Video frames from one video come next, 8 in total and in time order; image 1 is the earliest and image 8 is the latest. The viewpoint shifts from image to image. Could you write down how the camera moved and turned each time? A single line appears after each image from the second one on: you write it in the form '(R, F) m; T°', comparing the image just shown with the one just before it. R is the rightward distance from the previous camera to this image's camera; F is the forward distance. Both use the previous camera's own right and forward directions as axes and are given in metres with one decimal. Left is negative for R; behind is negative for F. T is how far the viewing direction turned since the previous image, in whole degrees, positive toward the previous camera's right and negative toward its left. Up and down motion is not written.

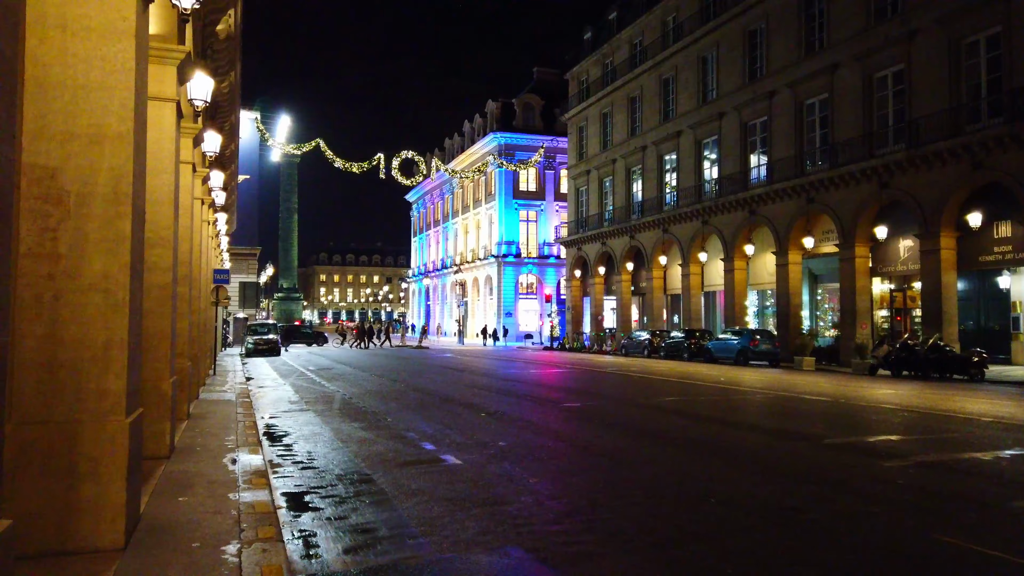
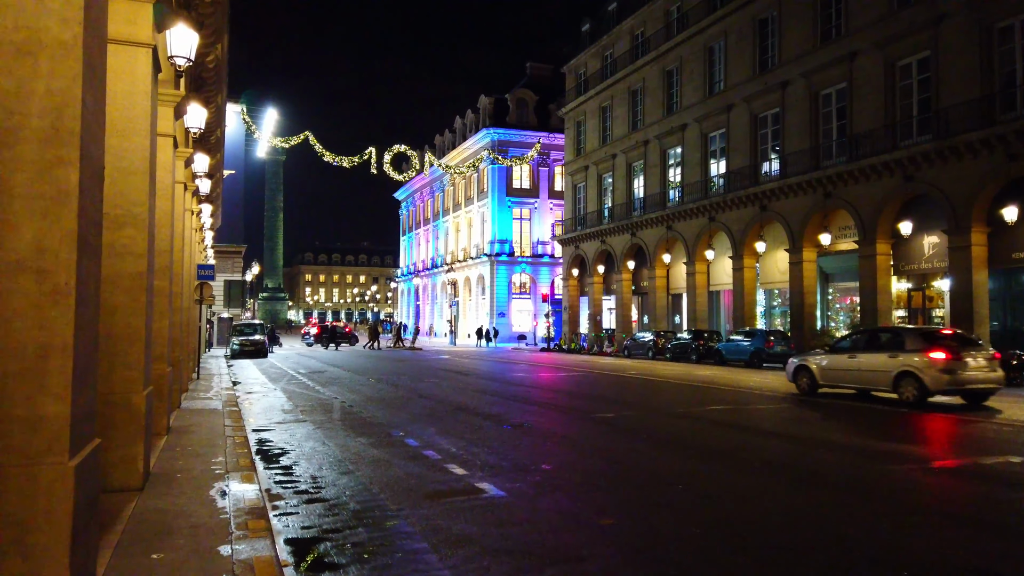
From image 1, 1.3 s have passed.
(-0.6, +1.6) m; +1°
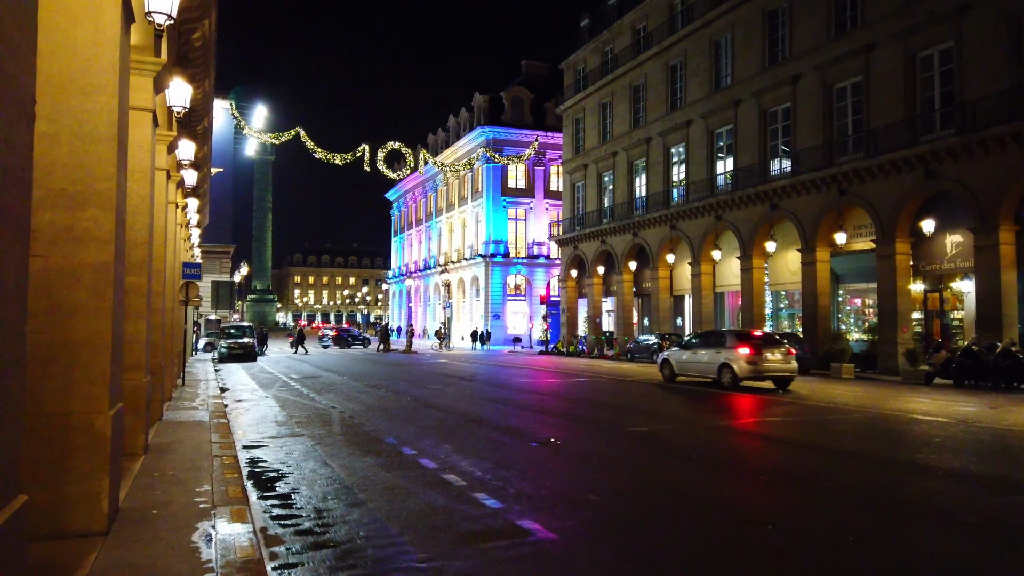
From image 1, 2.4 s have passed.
(-0.5, +1.3) m; +1°
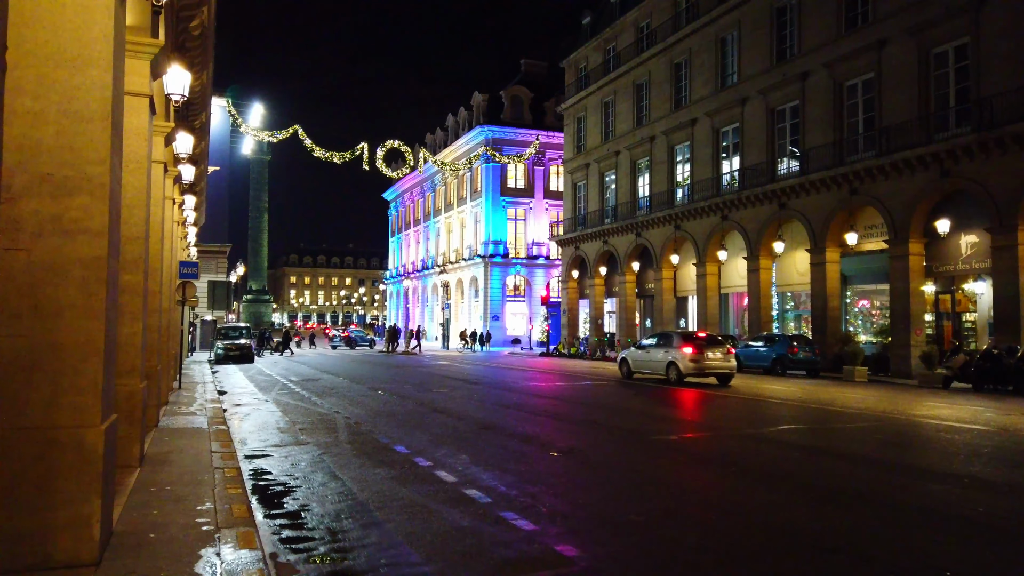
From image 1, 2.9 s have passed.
(-0.3, +0.6) m; 0°
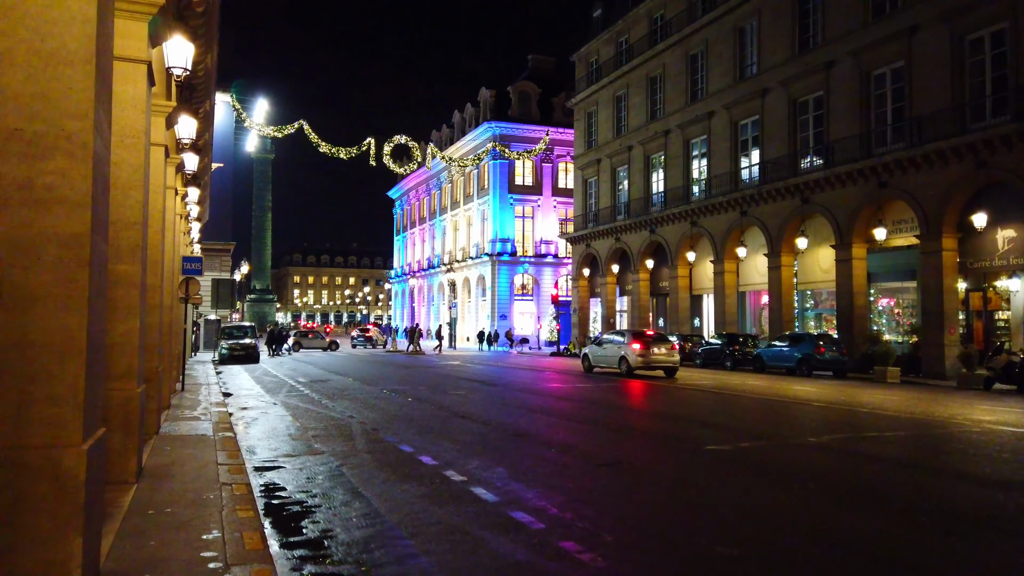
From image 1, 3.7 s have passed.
(-0.4, +1.0) m; 0°
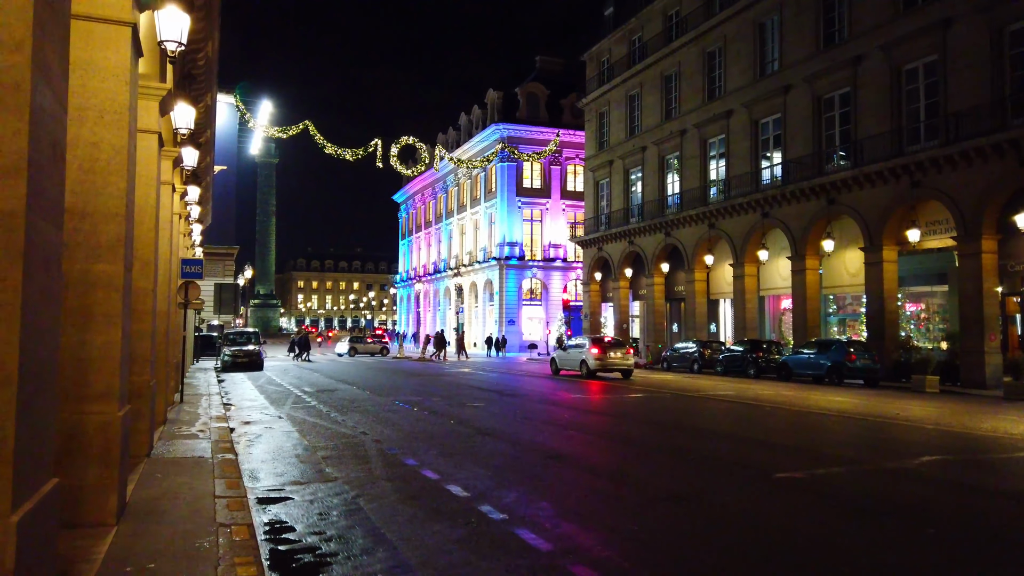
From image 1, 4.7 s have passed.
(-0.4, +1.2) m; 0°
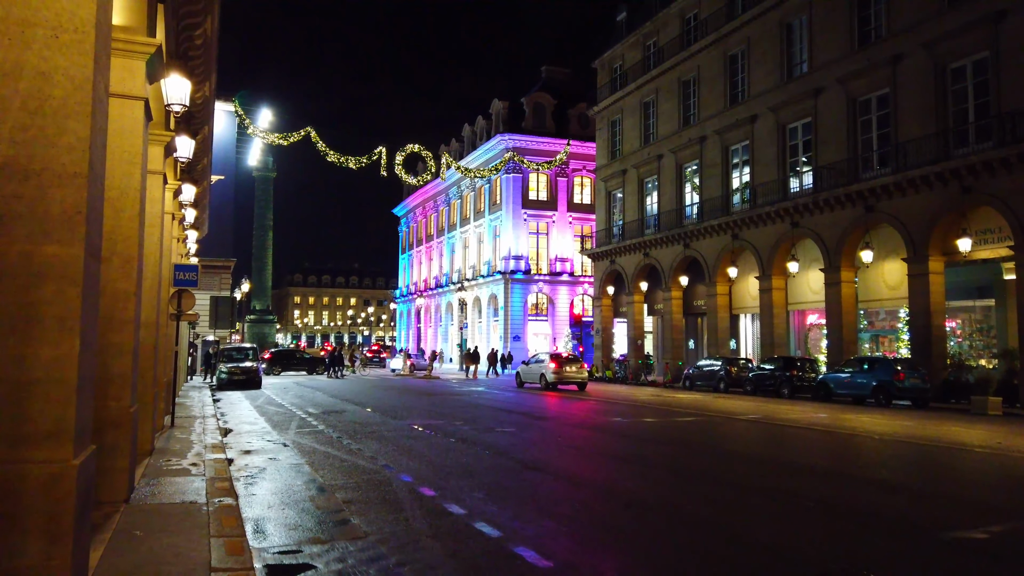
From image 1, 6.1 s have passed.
(-0.7, +1.9) m; 0°
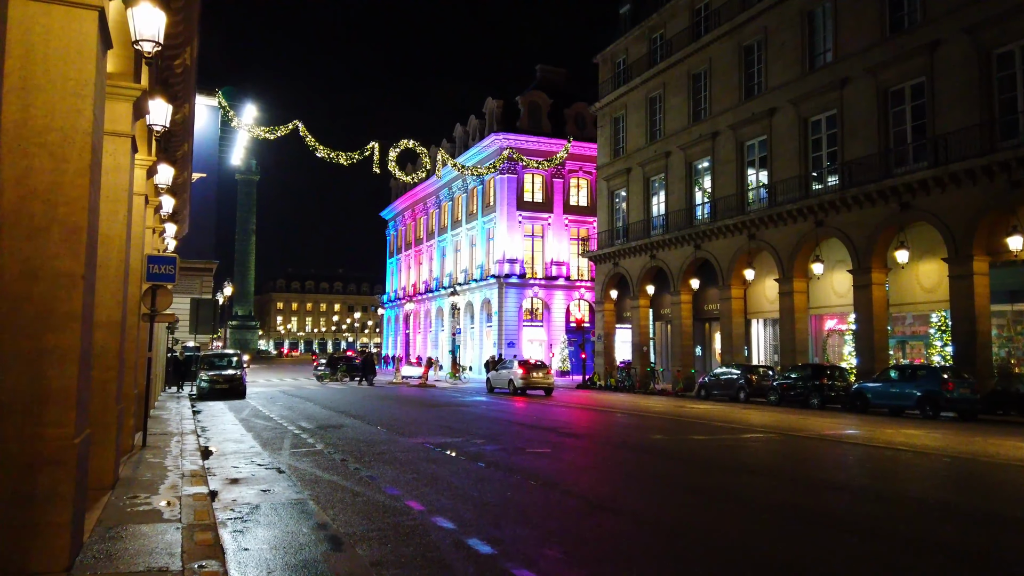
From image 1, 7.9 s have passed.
(-0.8, +2.1) m; +1°
